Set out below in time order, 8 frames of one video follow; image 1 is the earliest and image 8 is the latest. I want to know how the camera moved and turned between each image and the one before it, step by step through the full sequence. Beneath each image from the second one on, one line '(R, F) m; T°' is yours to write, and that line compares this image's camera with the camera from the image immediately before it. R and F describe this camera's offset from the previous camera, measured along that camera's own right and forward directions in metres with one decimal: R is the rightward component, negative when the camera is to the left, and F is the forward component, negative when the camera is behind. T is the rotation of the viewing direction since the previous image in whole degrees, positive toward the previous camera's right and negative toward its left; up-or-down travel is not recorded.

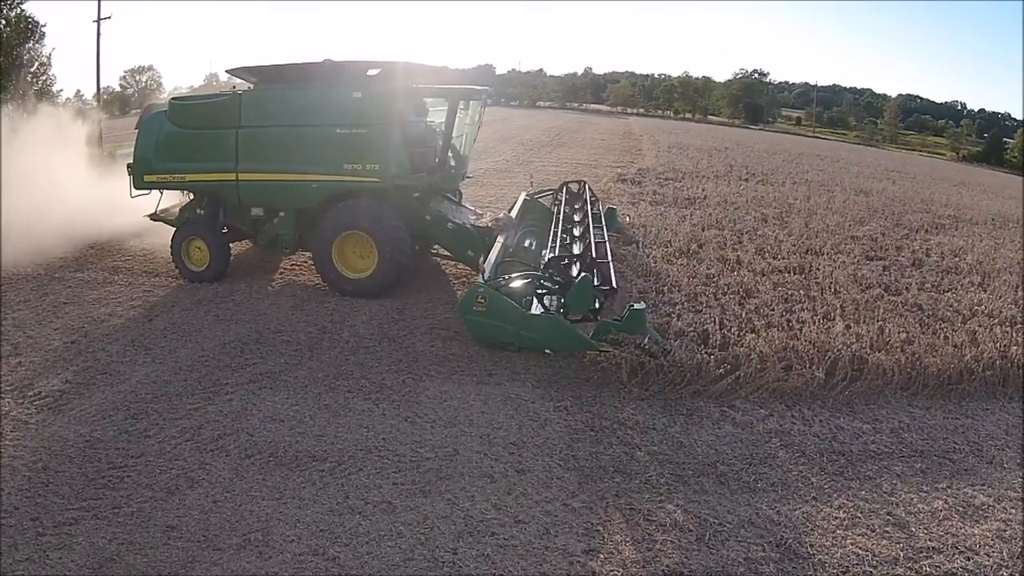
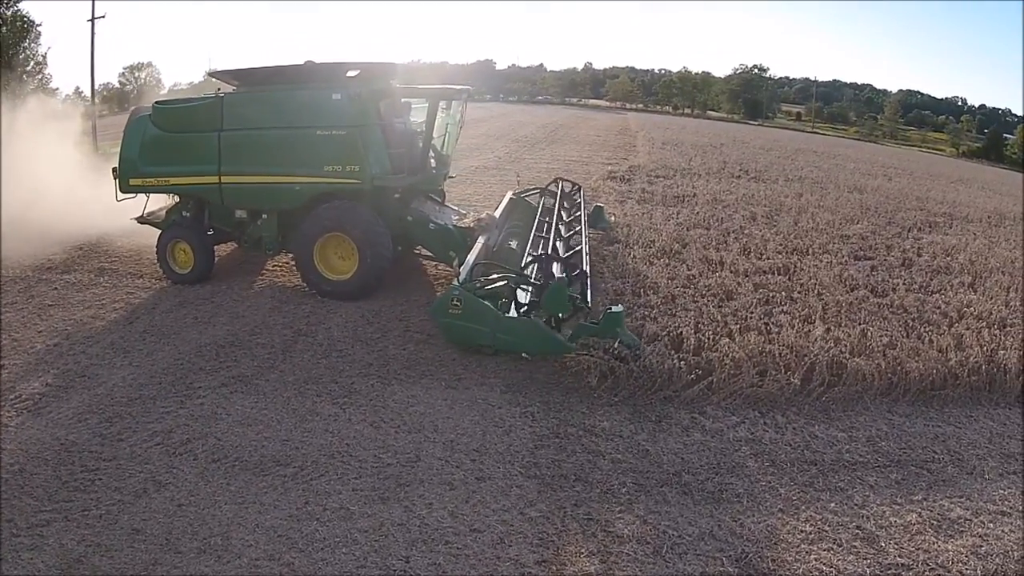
(+0.3, +0.1) m; -1°
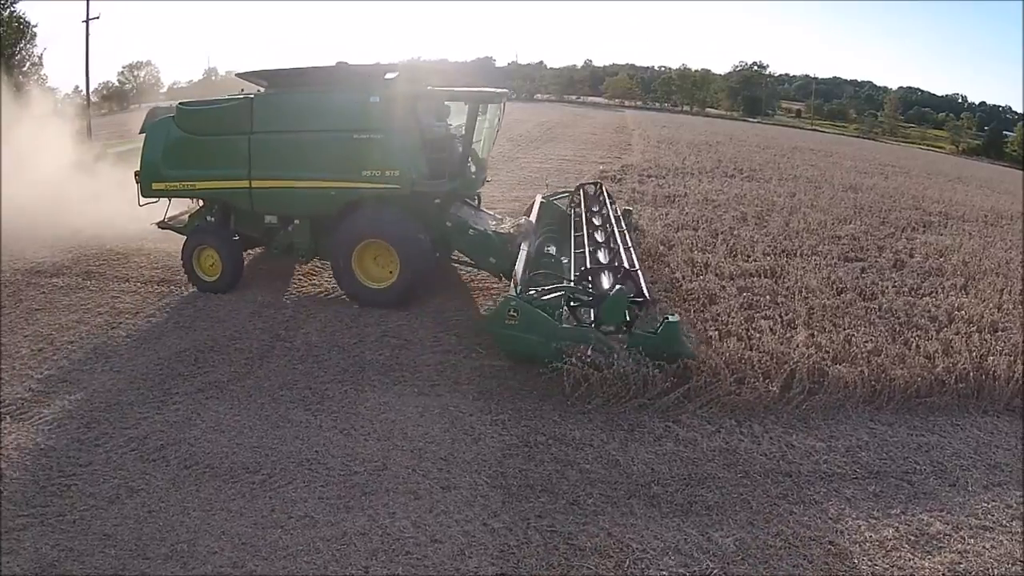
(+0.3, +0.1) m; -1°
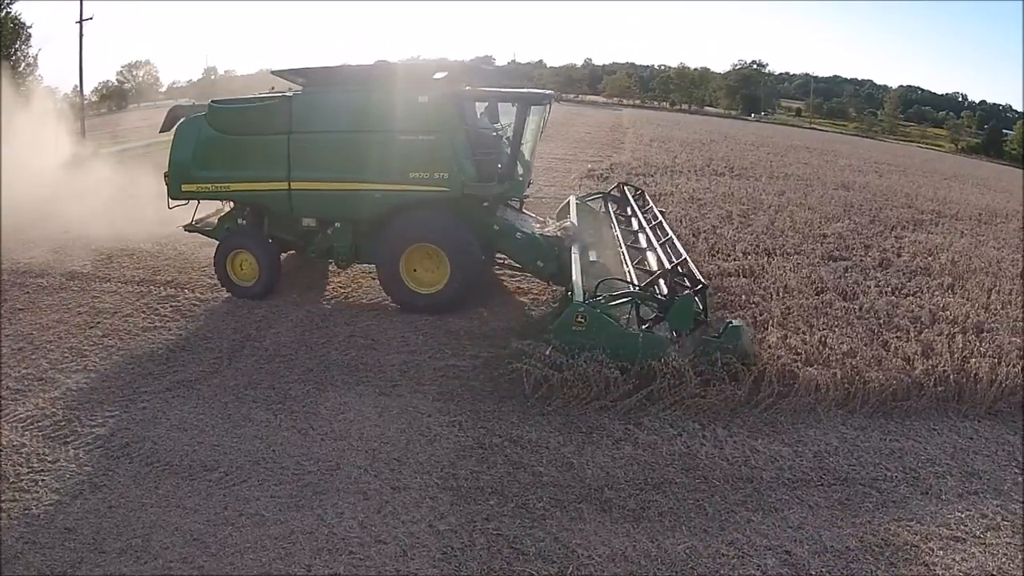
(+0.4, +0.1) m; -2°
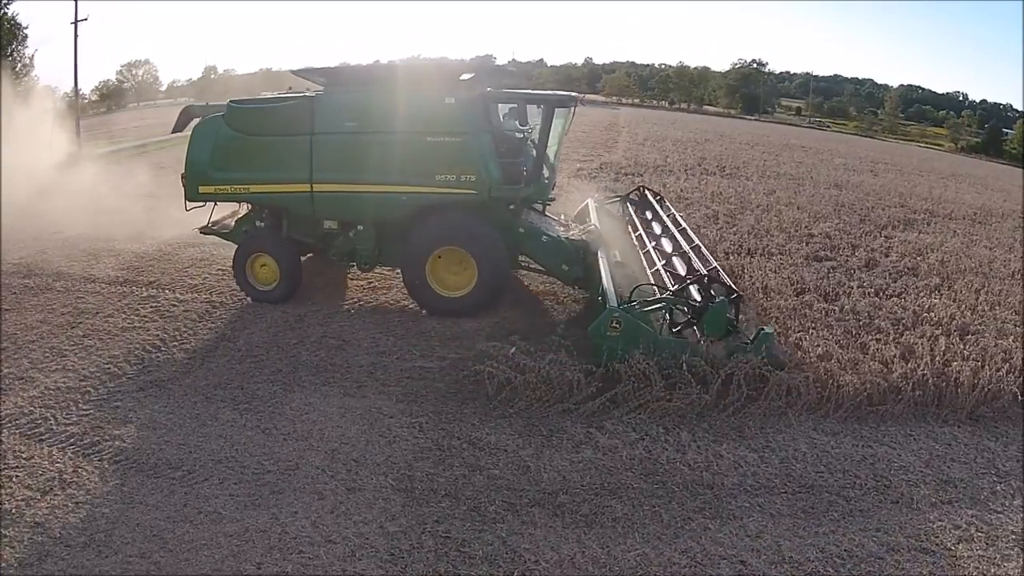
(+0.3, +0.1) m; -2°
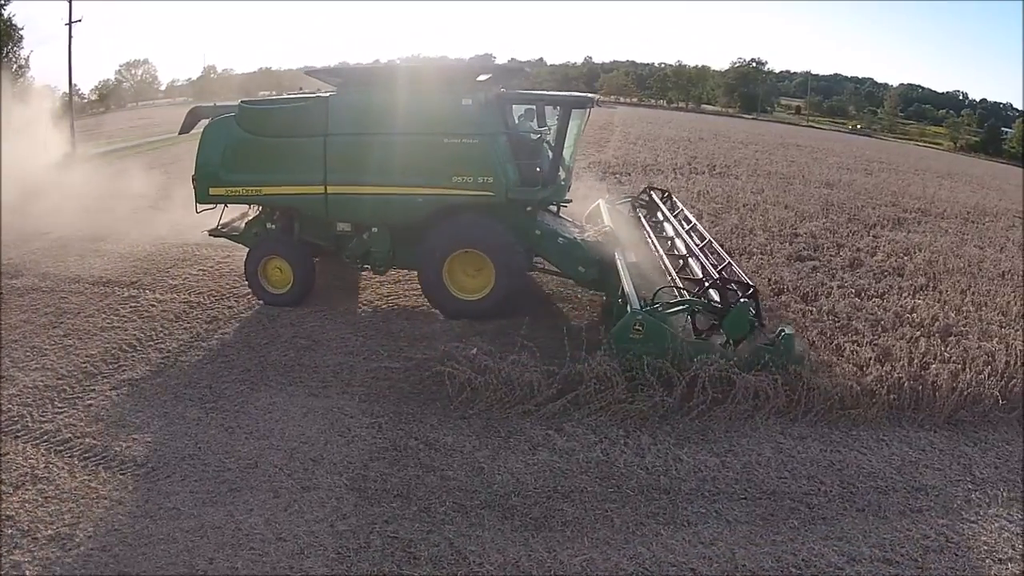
(+0.3, +0.1) m; -2°
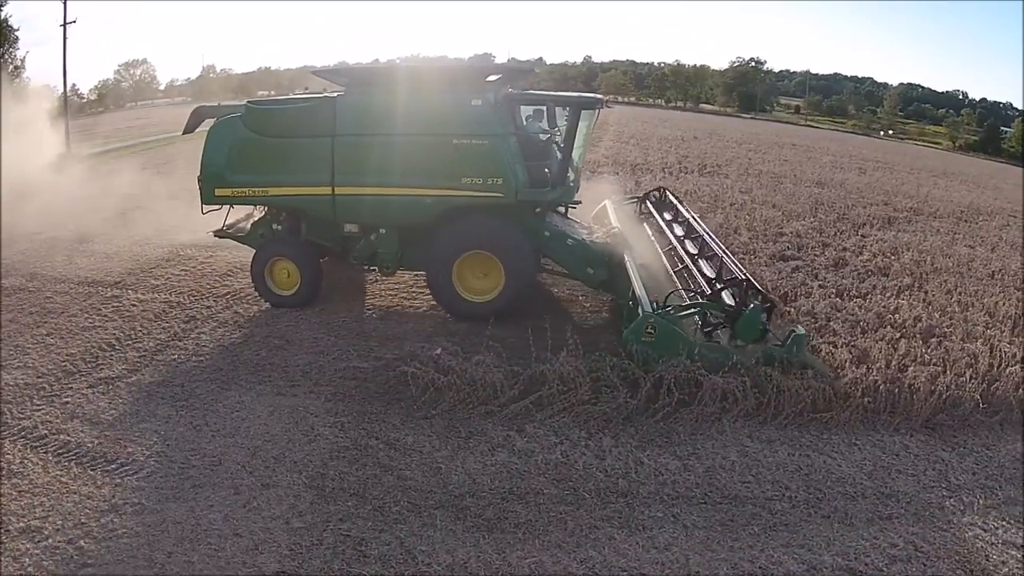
(+0.3, +0.1) m; -1°
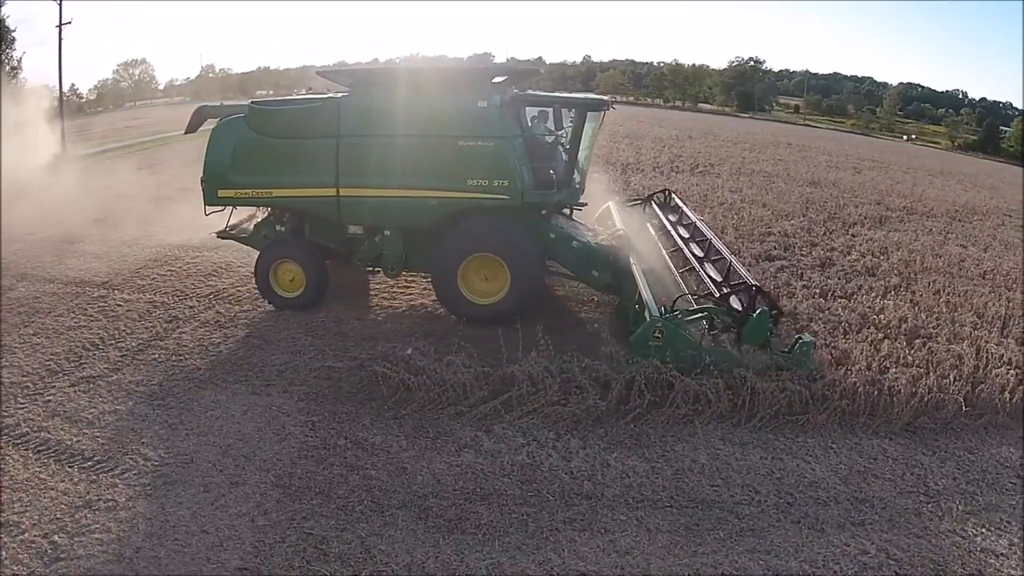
(+0.2, +0.1) m; -1°
